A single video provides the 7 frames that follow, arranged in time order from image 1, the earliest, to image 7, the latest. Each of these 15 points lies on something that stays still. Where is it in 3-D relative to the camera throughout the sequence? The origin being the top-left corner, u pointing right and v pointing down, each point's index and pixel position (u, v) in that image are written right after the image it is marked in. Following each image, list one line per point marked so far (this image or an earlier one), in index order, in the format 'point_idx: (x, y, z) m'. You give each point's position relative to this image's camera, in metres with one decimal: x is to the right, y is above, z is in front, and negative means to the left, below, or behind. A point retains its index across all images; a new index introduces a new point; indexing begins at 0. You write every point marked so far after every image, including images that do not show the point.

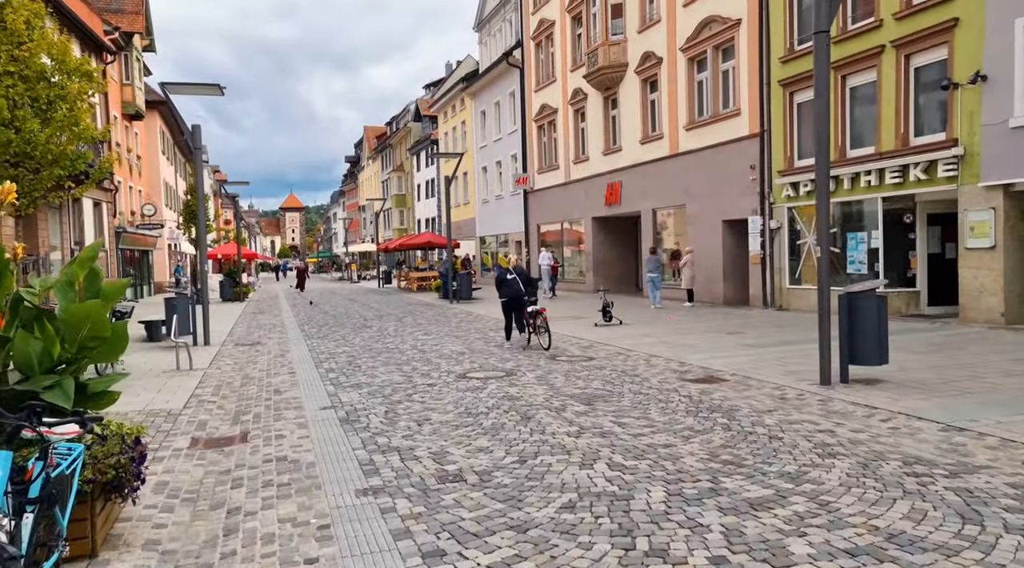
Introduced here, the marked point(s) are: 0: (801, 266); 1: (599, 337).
0: (+6.3, +0.4, +17.5) m
1: (+1.6, -1.0, +14.7) m
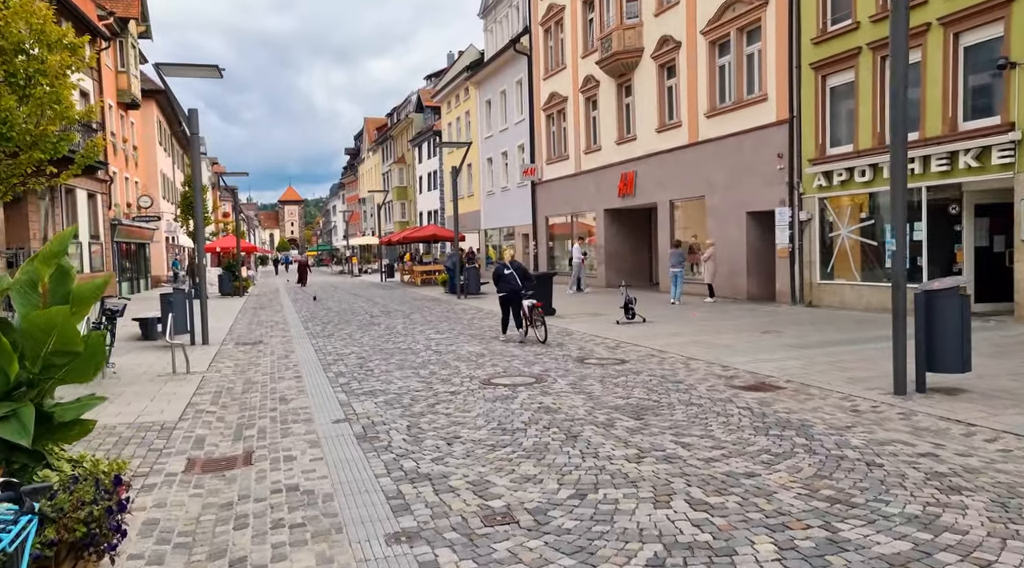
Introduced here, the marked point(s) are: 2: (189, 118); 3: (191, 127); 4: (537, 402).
0: (+6.7, +0.5, +16.6) m
1: (+1.9, -0.9, +13.7) m
2: (-5.9, +3.1, +14.7) m
3: (-5.9, +2.9, +14.7) m
4: (+0.2, -1.2, +7.8) m
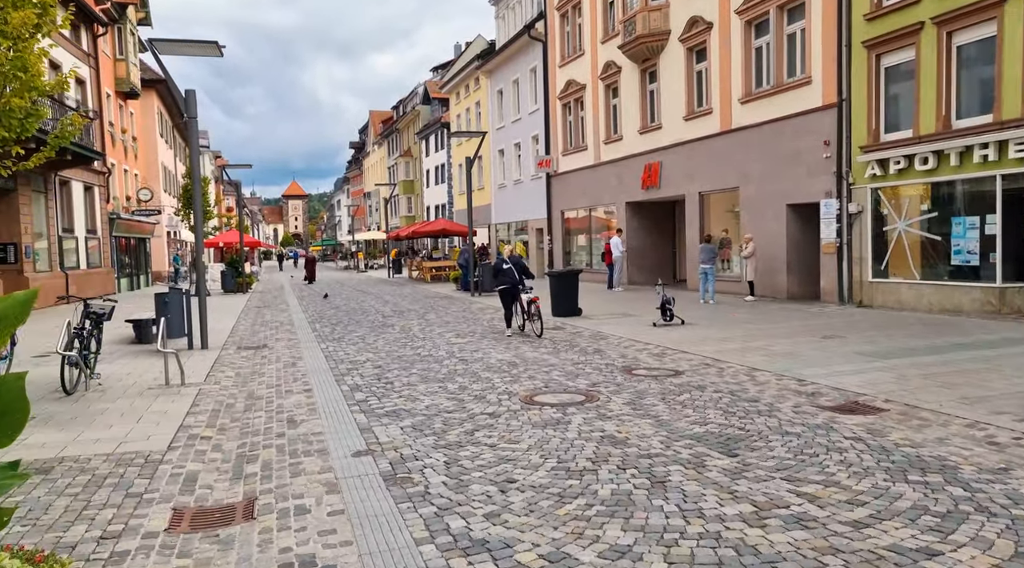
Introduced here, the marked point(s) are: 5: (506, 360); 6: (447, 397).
0: (+7.2, +0.6, +15.2) m
1: (+2.4, -0.9, +12.4) m
2: (-5.4, +3.1, +13.4) m
3: (-5.4, +2.9, +13.4) m
4: (+0.7, -1.2, +6.5) m
5: (-0.1, -1.0, +10.6) m
6: (-0.7, -1.2, +8.2) m
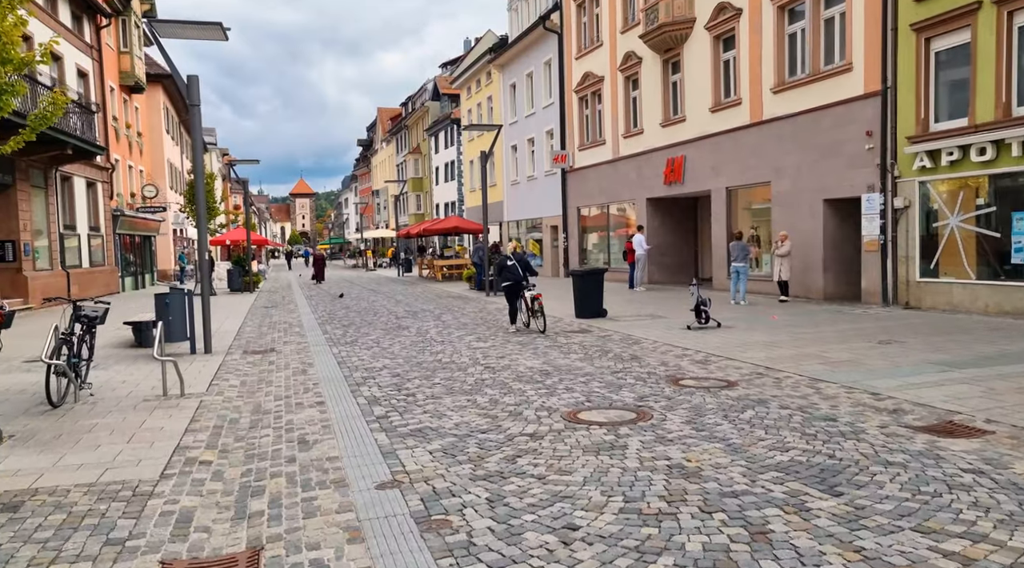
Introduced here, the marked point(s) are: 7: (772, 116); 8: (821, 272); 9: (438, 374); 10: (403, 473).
0: (+7.6, +0.6, +14.2) m
1: (+2.8, -0.9, +11.4) m
2: (-5.0, +3.1, +12.5) m
3: (-5.0, +2.9, +12.5) m
4: (+1.0, -1.2, +5.5) m
5: (+0.3, -1.0, +9.7) m
6: (-0.3, -1.2, +7.2) m
7: (+6.0, +3.9, +18.6) m
8: (+6.5, +0.2, +16.9) m
9: (-0.9, -1.1, +9.5) m
10: (-0.8, -1.3, +5.5) m
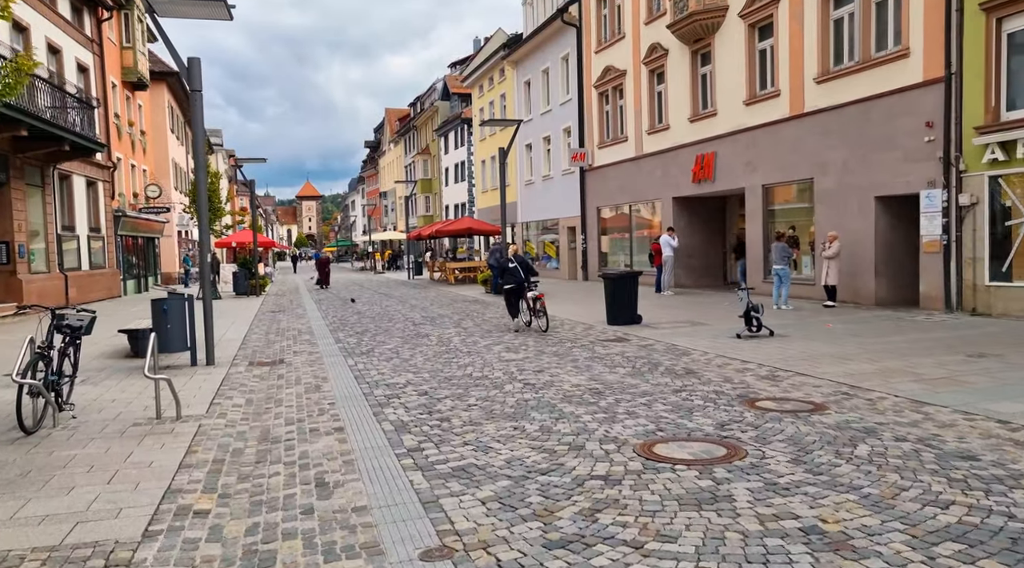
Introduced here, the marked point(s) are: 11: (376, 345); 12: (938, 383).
0: (+8.1, +0.5, +12.9) m
1: (+3.3, -1.0, +10.2) m
2: (-4.6, +3.0, +11.3) m
3: (-4.5, +2.8, +11.3) m
4: (+1.5, -1.2, +4.3) m
5: (+0.8, -1.1, +8.5) m
6: (+0.1, -1.2, +6.0) m
7: (+6.6, +3.8, +17.3) m
8: (+7.1, +0.2, +15.7) m
9: (-0.4, -1.1, +8.2) m
10: (-0.3, -1.3, +4.3) m
11: (-2.2, -1.0, +12.9) m
12: (+4.3, -1.0, +8.1) m
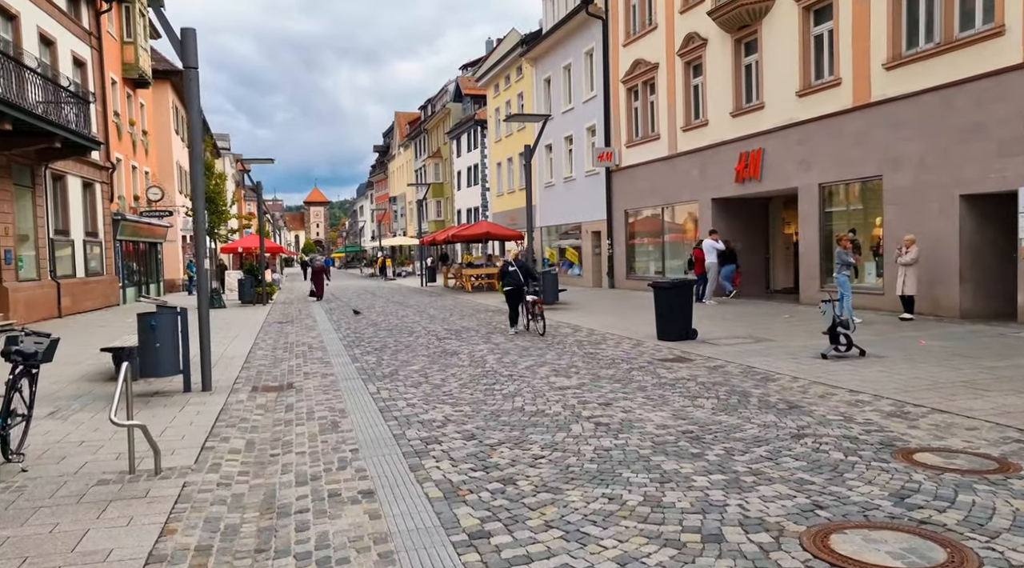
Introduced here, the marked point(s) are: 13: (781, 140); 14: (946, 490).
0: (+8.7, +0.3, +11.1) m
1: (+3.9, -1.1, +8.4) m
2: (-4.0, +2.9, +9.6) m
3: (-3.9, +2.7, +9.6) m
4: (+2.0, -1.3, +2.5) m
5: (+1.4, -1.2, +6.7) m
6: (+0.7, -1.3, +4.2) m
7: (+7.2, +3.6, +15.5) m
8: (+7.7, 0.0, +13.8) m
9: (+0.2, -1.2, +6.5) m
10: (+0.2, -1.4, +2.5) m
11: (-1.6, -1.1, +11.1) m
12: (+4.9, -1.1, +6.3) m
13: (+6.3, +3.4, +18.8) m
14: (+2.6, -1.2, +4.9) m
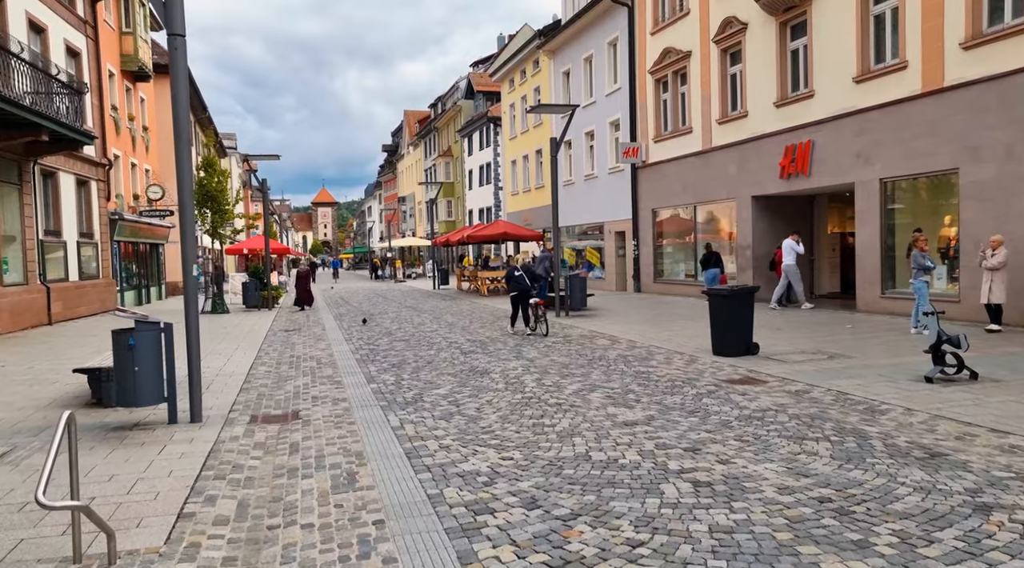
0: (+9.2, +0.2, +9.4) m
1: (+4.4, -1.2, +6.7) m
2: (-3.5, +2.8, +8.0) m
3: (-3.4, +2.6, +8.0) m
4: (+2.4, -1.4, +0.8) m
5: (+1.8, -1.3, +5.0) m
6: (+1.1, -1.4, +2.6) m
7: (+7.8, +3.5, +13.8) m
8: (+8.2, -0.1, +12.1) m
9: (+0.6, -1.3, +4.8) m
10: (+0.7, -1.5, +0.9) m
11: (-1.1, -1.2, +9.5) m
12: (+5.4, -1.2, +4.6) m
13: (+6.9, +3.3, +17.1) m
14: (+3.1, -1.3, +3.2) m
